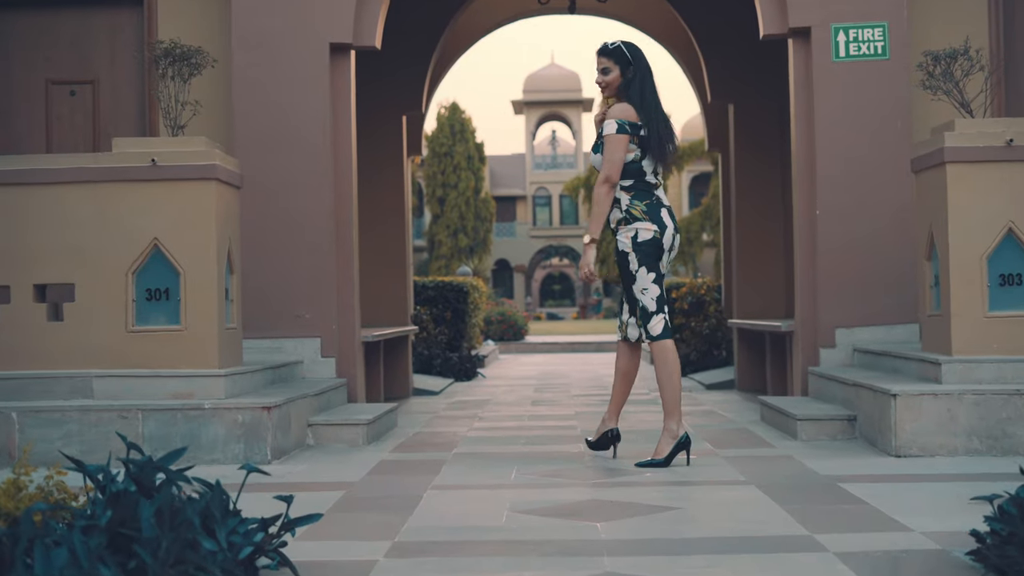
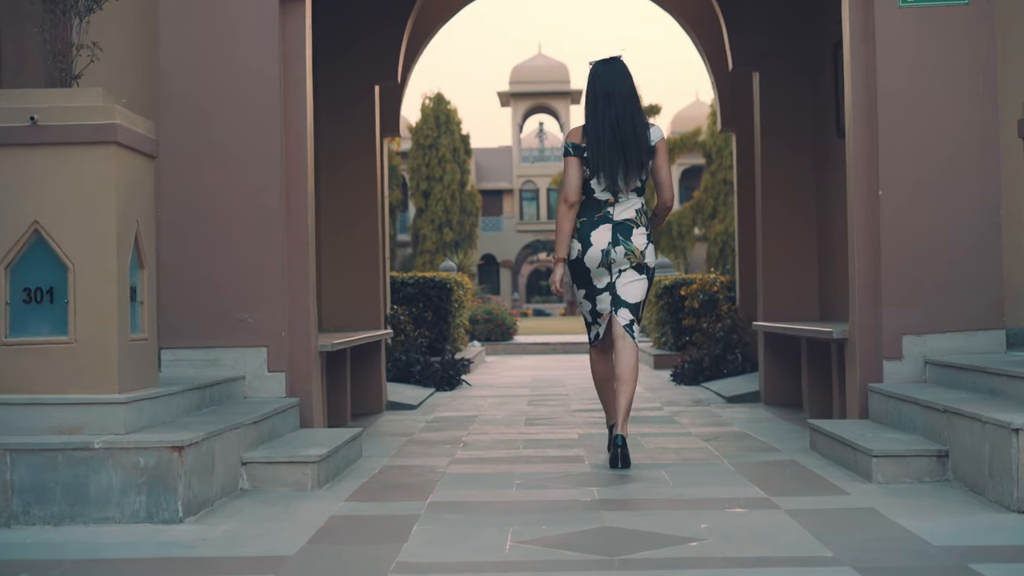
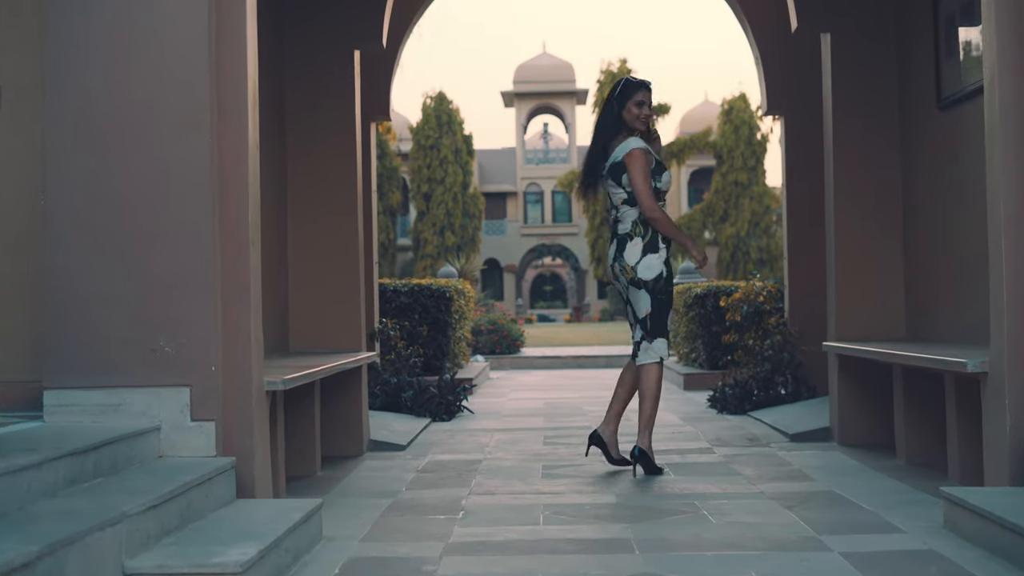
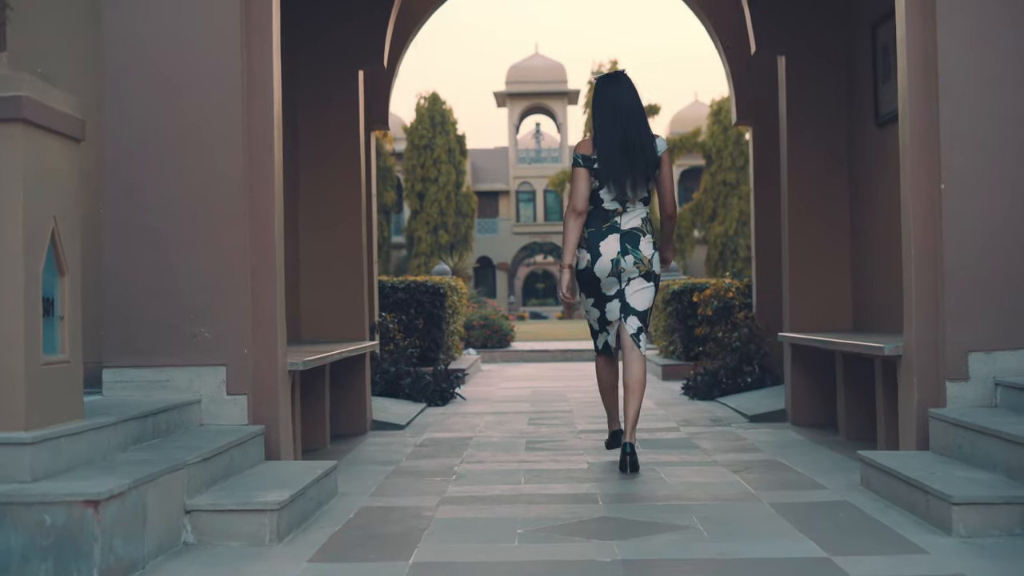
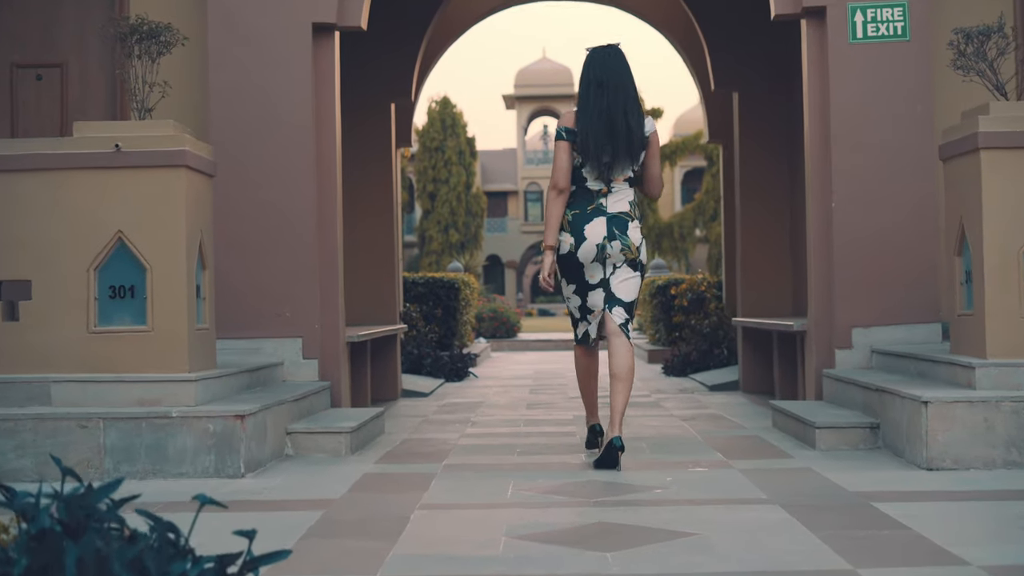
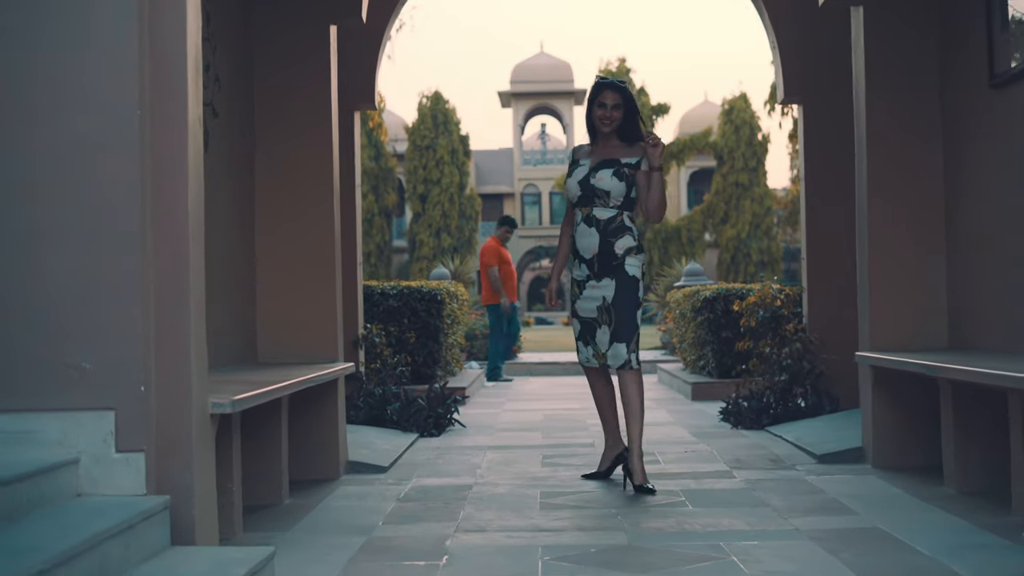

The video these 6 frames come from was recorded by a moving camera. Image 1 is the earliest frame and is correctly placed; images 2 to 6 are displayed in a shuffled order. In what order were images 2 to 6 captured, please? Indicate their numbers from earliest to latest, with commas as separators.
5, 2, 4, 3, 6
